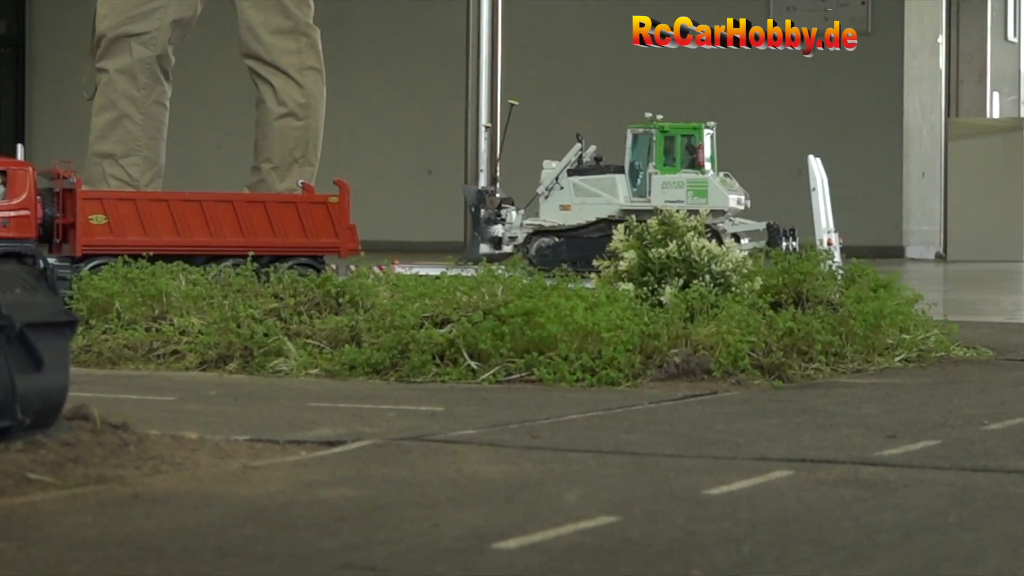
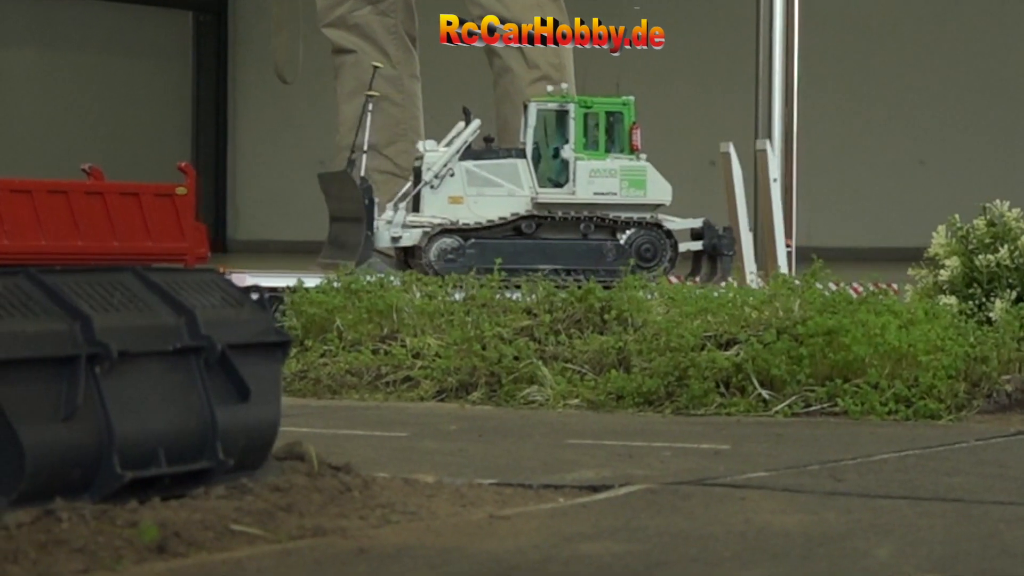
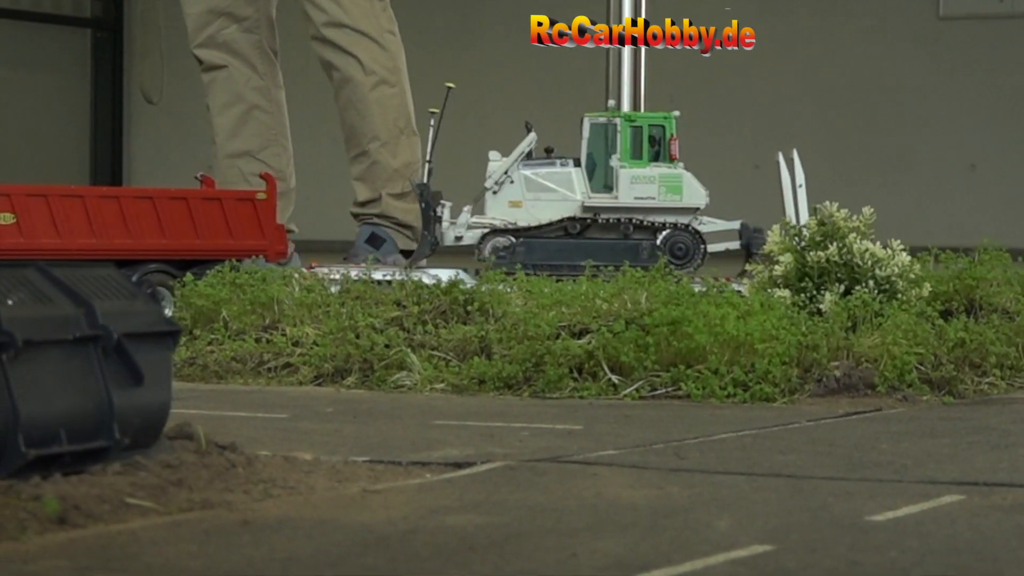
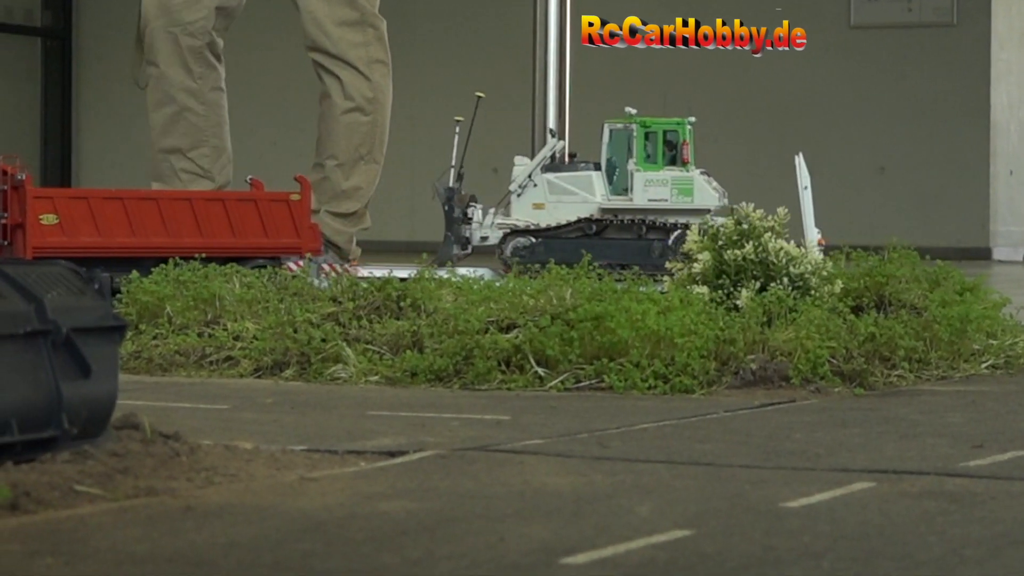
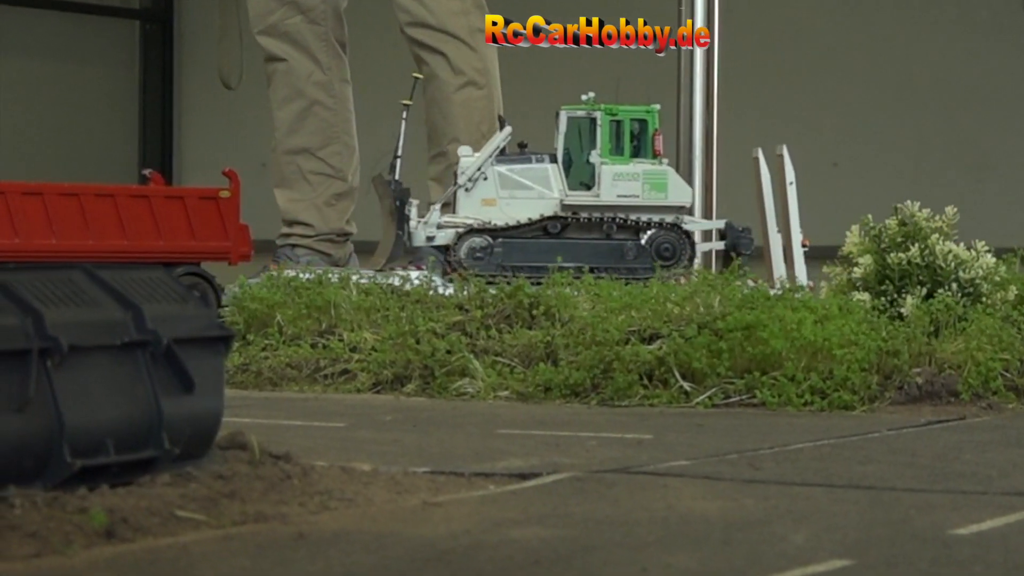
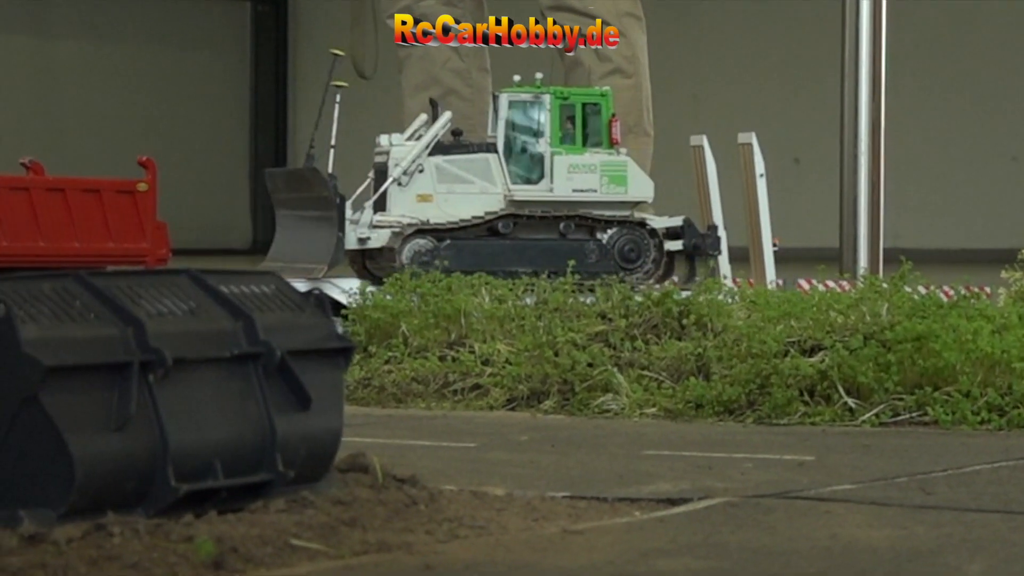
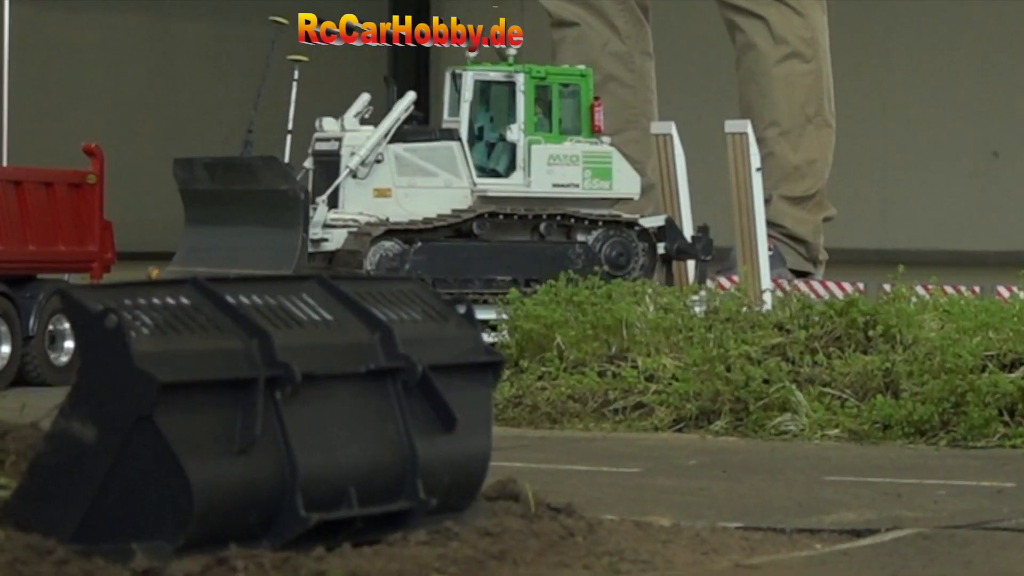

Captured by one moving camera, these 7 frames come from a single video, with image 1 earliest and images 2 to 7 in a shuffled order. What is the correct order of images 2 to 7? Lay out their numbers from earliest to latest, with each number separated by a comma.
4, 3, 5, 2, 6, 7
